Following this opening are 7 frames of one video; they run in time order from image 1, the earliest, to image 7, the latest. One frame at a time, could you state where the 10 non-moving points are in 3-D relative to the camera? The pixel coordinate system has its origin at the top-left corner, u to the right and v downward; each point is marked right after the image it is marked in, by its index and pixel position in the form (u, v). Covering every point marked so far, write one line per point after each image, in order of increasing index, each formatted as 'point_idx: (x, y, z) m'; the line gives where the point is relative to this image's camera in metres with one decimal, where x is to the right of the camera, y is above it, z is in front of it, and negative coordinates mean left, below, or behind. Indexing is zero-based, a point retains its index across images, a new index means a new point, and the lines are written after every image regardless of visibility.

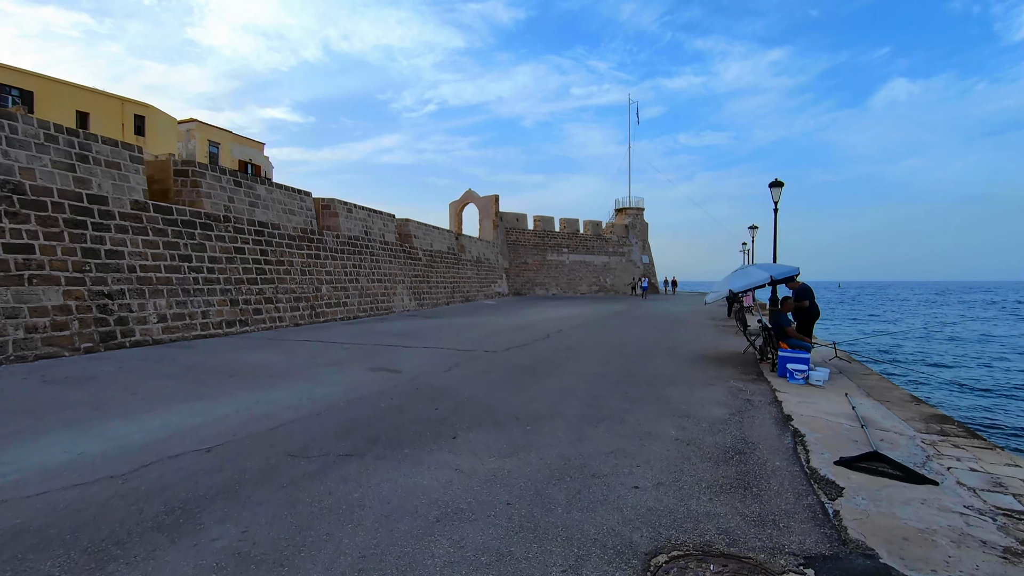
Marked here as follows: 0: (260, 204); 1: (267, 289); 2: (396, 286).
0: (-6.0, +2.0, +12.8) m
1: (-5.6, 0.0, +12.3) m
2: (-4.0, +0.1, +18.7) m
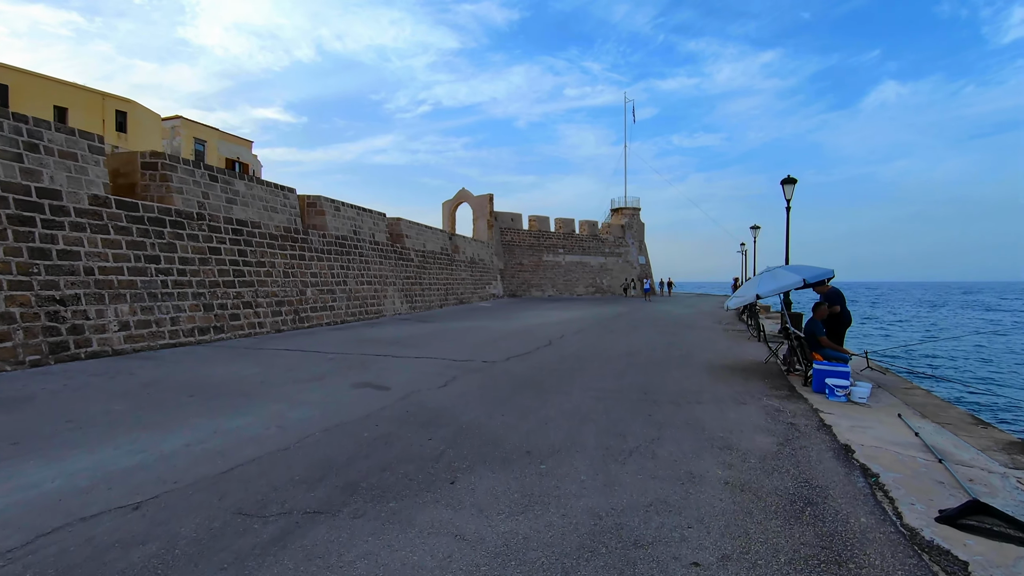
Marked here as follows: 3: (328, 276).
0: (-6.0, +1.9, +11.9) m
1: (-5.6, -0.1, +11.4) m
2: (-4.1, 0.0, +17.8) m
3: (-5.0, +0.3, +14.6) m
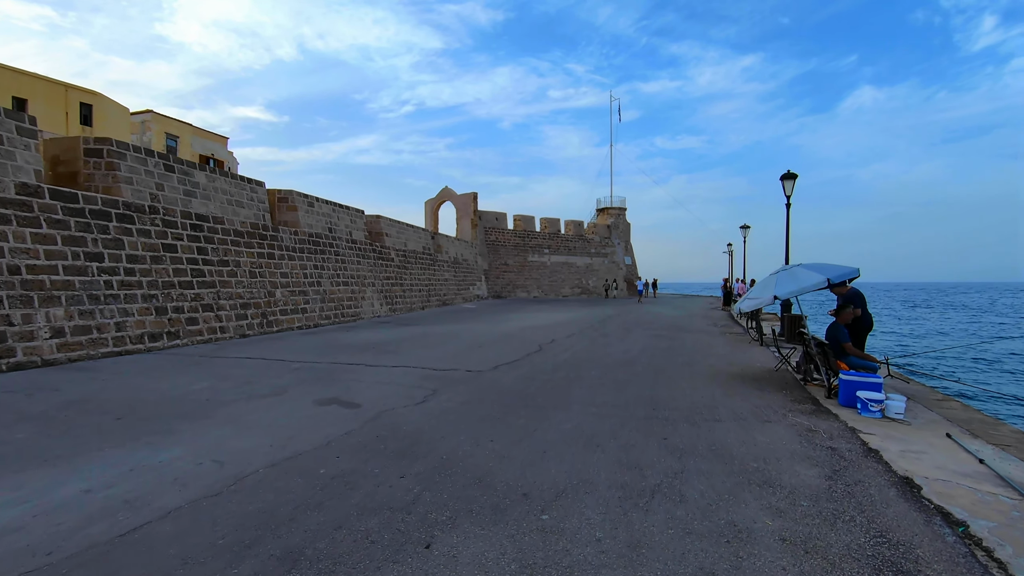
0: (-6.3, +1.9, +10.9) m
1: (-5.9, -0.1, +10.4) m
2: (-4.6, -0.1, +16.8) m
3: (-5.3, +0.3, +13.6) m
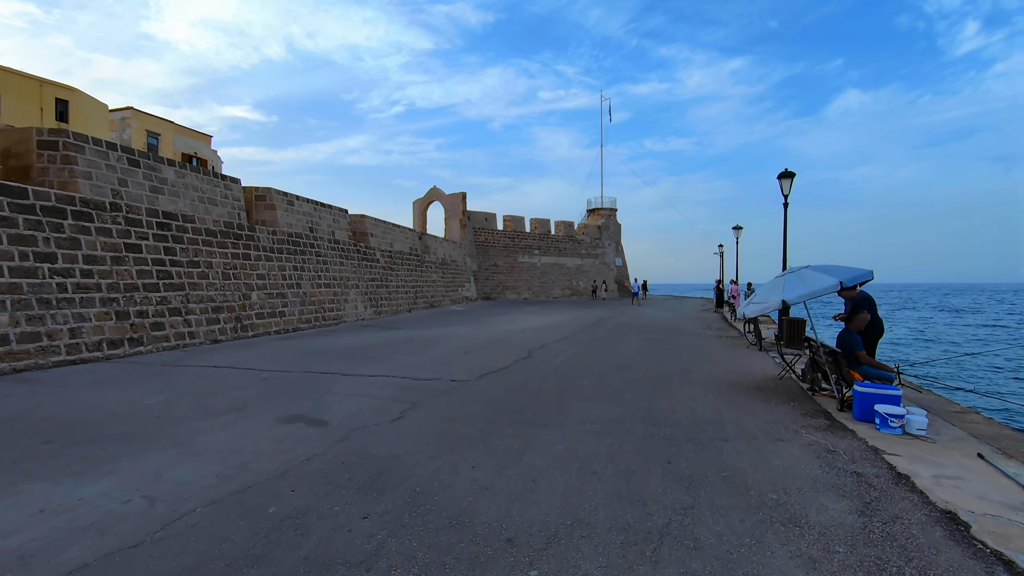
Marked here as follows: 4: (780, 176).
0: (-6.5, +1.8, +10.2) m
1: (-6.1, -0.2, +9.7) m
2: (-4.9, -0.1, +16.2) m
3: (-5.6, +0.2, +13.0) m
4: (+6.1, +2.6, +12.4) m
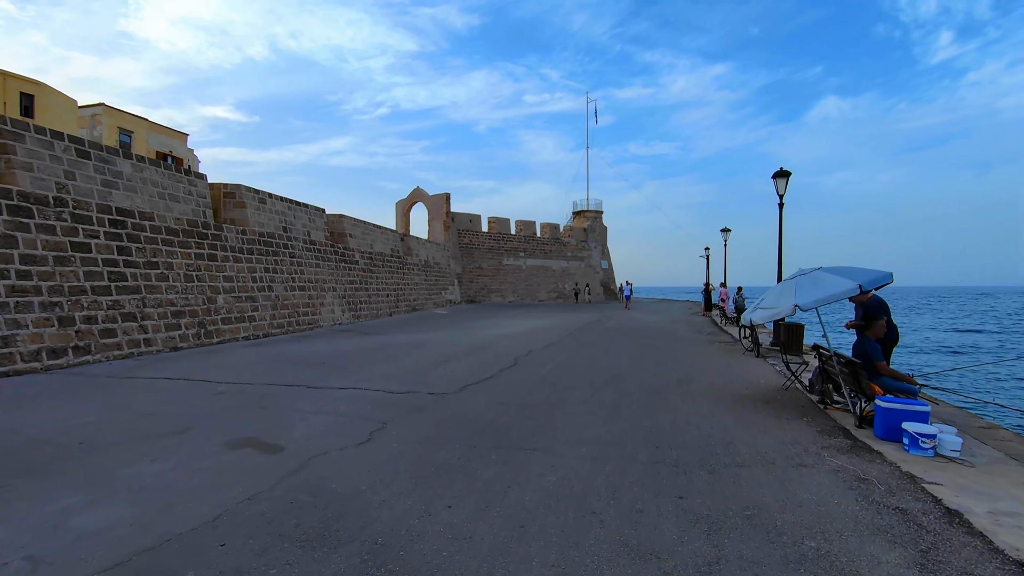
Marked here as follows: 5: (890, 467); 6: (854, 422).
0: (-6.8, +1.8, +9.4) m
1: (-6.4, -0.2, +8.9) m
2: (-5.4, -0.2, +15.4) m
3: (-6.0, +0.2, +12.2) m
4: (+5.8, +2.5, +11.9) m
5: (+2.9, -1.4, +4.2) m
6: (+3.4, -1.3, +5.3) m
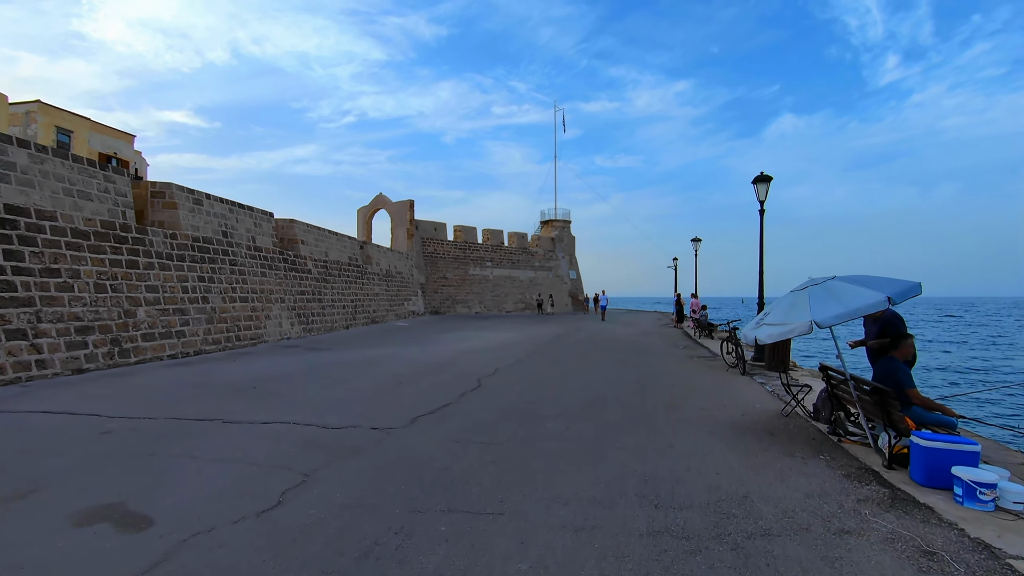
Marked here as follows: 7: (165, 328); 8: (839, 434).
0: (-7.3, +1.6, +8.0) m
1: (-6.9, -0.4, +7.5) m
2: (-6.3, -0.5, +14.0) m
3: (-6.7, -0.1, +10.7) m
4: (+5.1, +2.2, +11.3) m
5: (+2.7, -1.5, +3.3) m
6: (+3.0, -1.4, +4.5) m
7: (-6.5, -0.7, +10.2) m
8: (+3.2, -1.4, +5.3) m
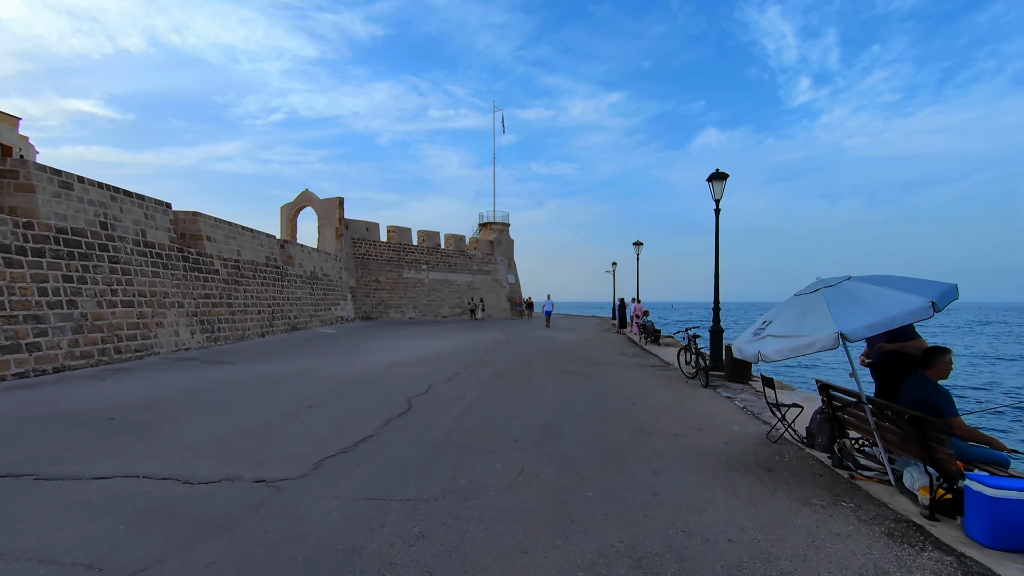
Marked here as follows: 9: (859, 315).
0: (-8.1, +1.6, +5.9) m
1: (-7.5, -0.4, +5.4) m
2: (-7.7, -0.5, +12.0) m
3: (-7.7, -0.1, +8.7) m
4: (+3.9, +2.2, +10.6) m
5: (+2.4, -1.5, +2.3) m
6: (+2.7, -1.4, +3.5) m
7: (-7.5, -0.8, +8.1) m
8: (+2.7, -1.4, +4.3) m
9: (+2.3, -0.2, +3.5) m
